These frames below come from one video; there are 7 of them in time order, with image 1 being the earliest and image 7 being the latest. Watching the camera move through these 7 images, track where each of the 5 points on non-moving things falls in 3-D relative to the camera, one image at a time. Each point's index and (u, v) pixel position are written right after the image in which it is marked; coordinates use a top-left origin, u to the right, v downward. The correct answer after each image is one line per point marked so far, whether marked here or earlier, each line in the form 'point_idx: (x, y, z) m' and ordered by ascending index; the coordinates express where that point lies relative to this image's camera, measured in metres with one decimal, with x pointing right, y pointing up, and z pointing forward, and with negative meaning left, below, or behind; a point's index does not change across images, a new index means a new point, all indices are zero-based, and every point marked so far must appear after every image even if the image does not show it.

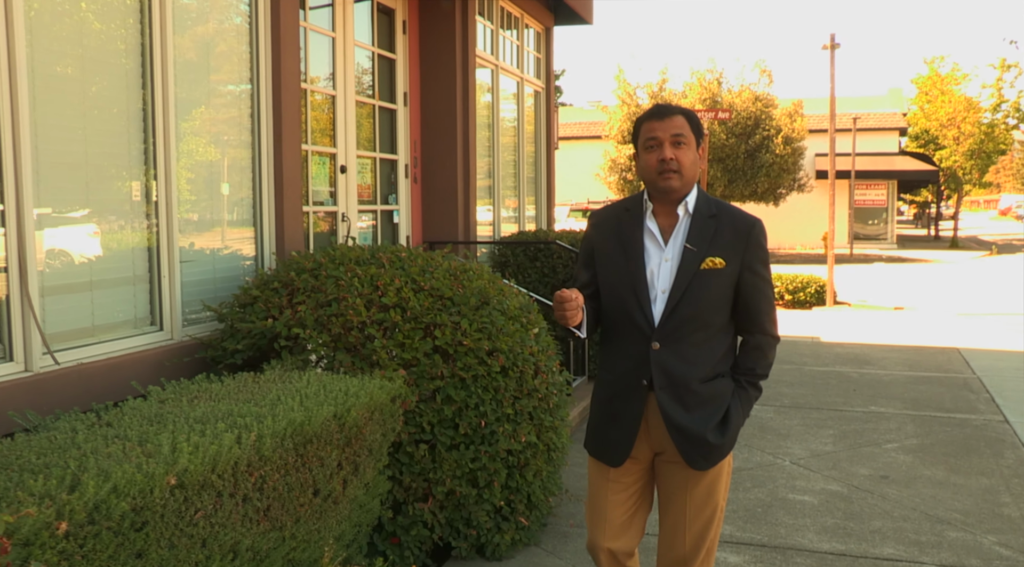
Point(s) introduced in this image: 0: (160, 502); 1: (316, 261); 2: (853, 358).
0: (-0.9, -0.6, +2.2) m
1: (-1.0, +0.1, +4.2) m
2: (+4.0, -0.9, +9.7) m
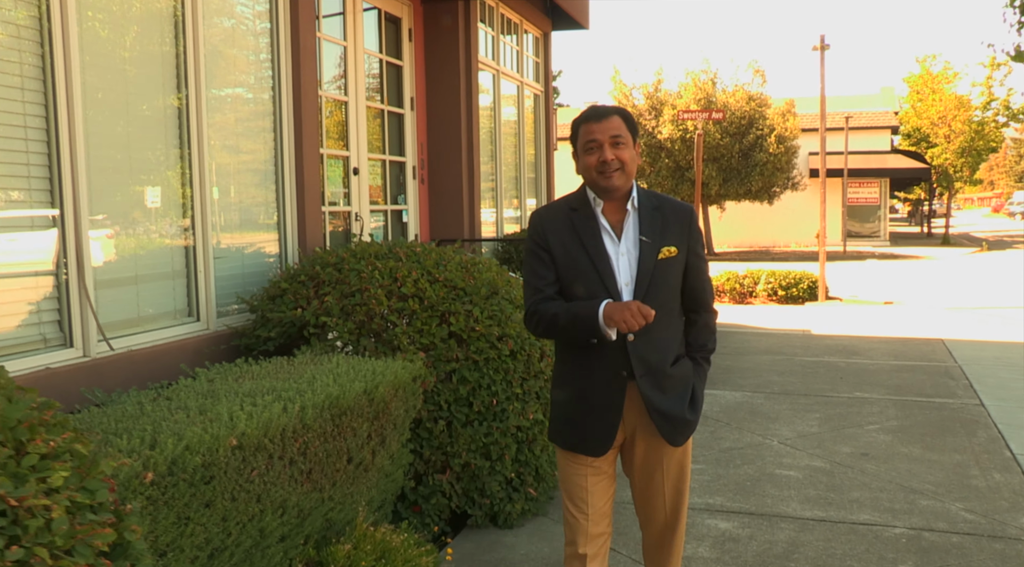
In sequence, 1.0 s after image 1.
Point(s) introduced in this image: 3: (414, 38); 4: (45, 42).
0: (-0.9, -0.5, +2.6) m
1: (-0.9, +0.2, +4.5) m
2: (+4.0, -0.8, +10.1) m
3: (-0.9, +2.3, +7.8) m
4: (-2.0, +1.0, +3.8) m
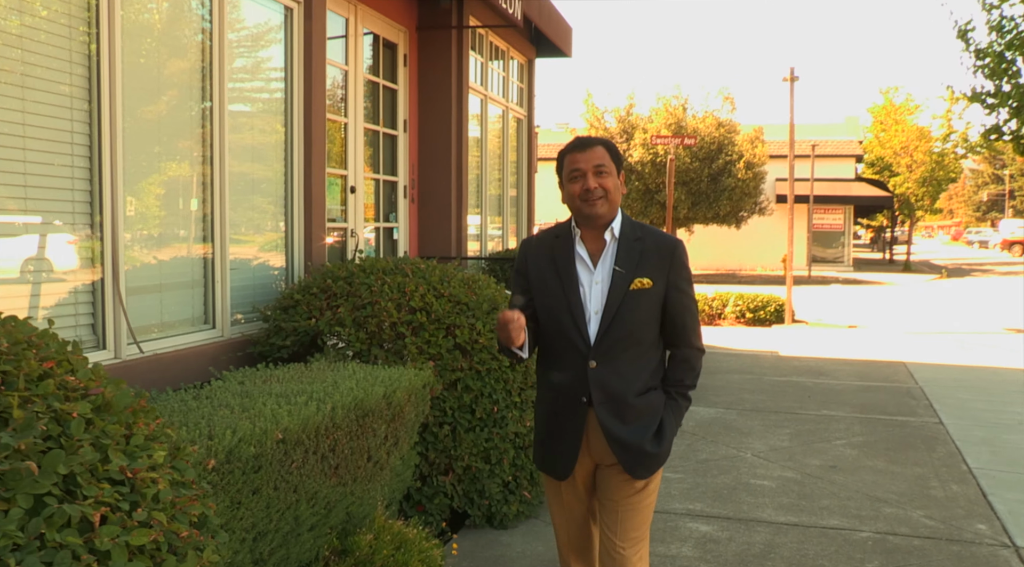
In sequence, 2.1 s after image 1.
0: (-0.8, -0.6, +2.8) m
1: (-0.9, +0.1, +4.8) m
2: (+3.7, -1.1, +10.5) m
3: (-1.0, +2.2, +8.2) m
4: (-2.0, +1.0, +4.0) m
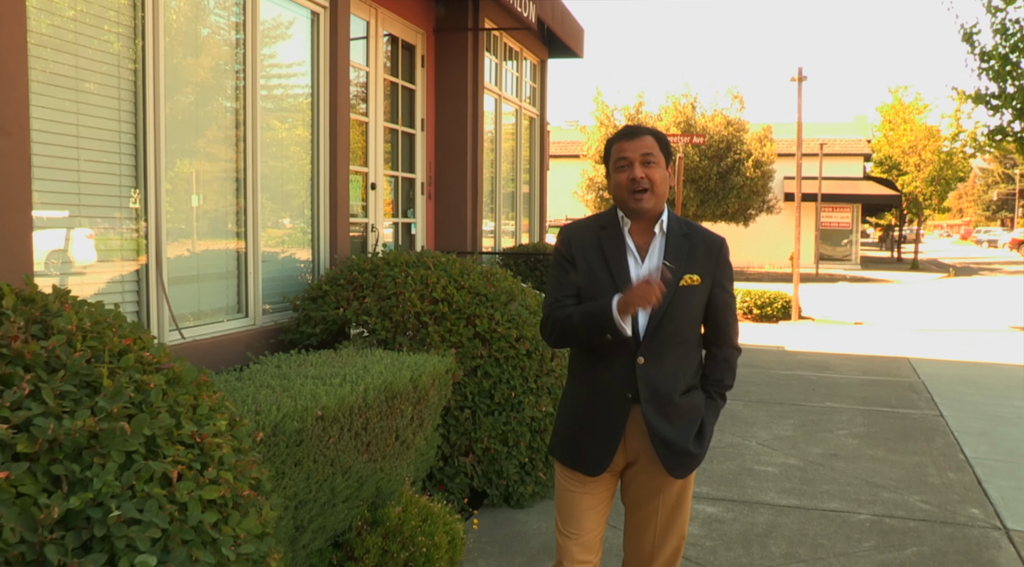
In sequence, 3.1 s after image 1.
0: (-0.7, -0.5, +3.1) m
1: (-0.8, +0.1, +5.1) m
2: (+3.9, -1.0, +10.8) m
3: (-0.9, +2.2, +8.4) m
4: (-1.9, +1.1, +4.3) m
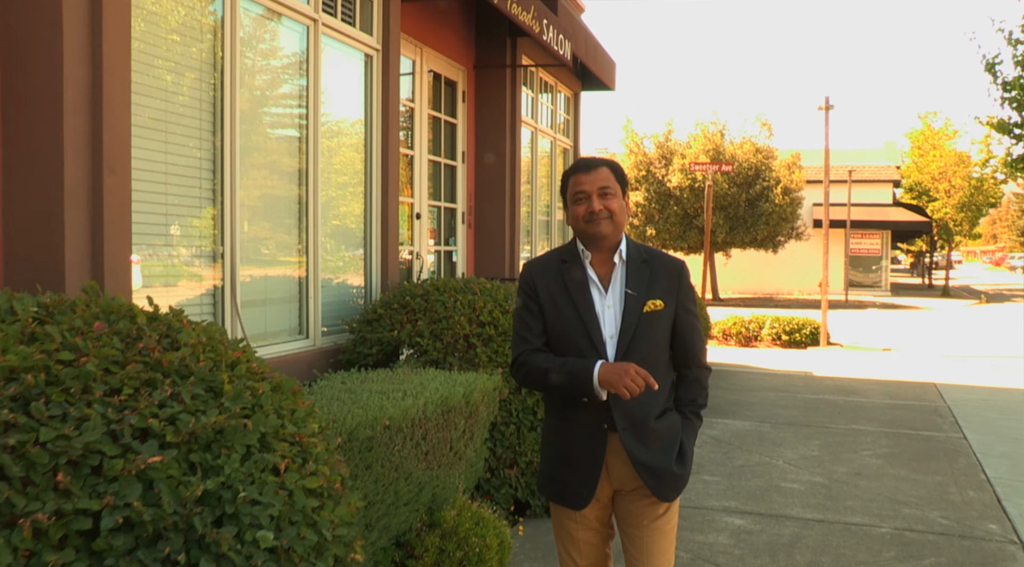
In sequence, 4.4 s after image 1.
0: (-0.5, -0.6, +3.5) m
1: (-0.6, 0.0, +5.5) m
2: (+4.3, -1.4, +11.0) m
3: (-0.5, +2.0, +8.9) m
4: (-1.7, +0.9, +4.7) m
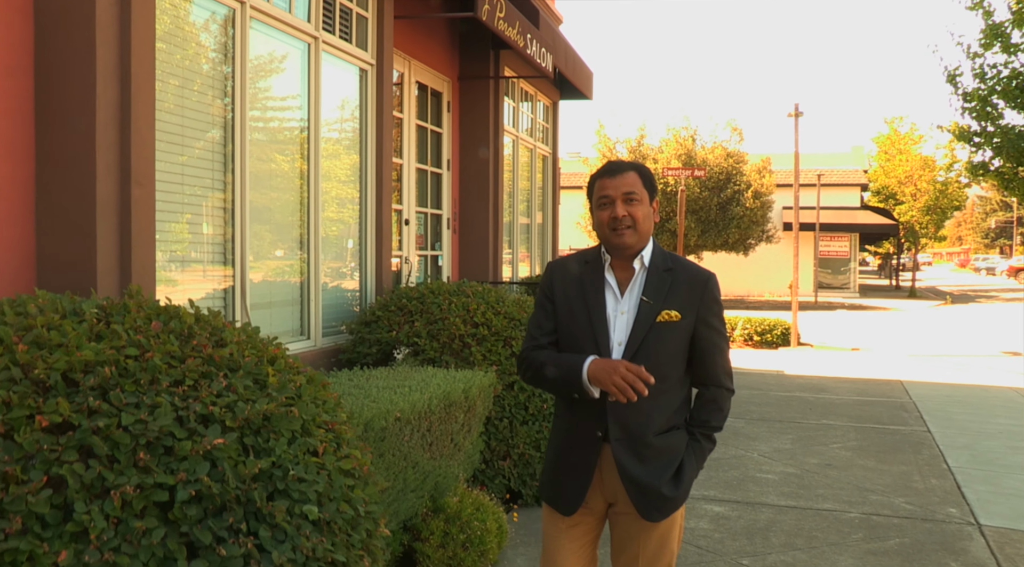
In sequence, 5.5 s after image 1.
0: (-0.5, -0.6, +3.8) m
1: (-0.6, -0.1, +5.8) m
2: (+4.1, -1.4, +11.4) m
3: (-0.7, +1.9, +9.2) m
4: (-1.7, +0.9, +5.0) m
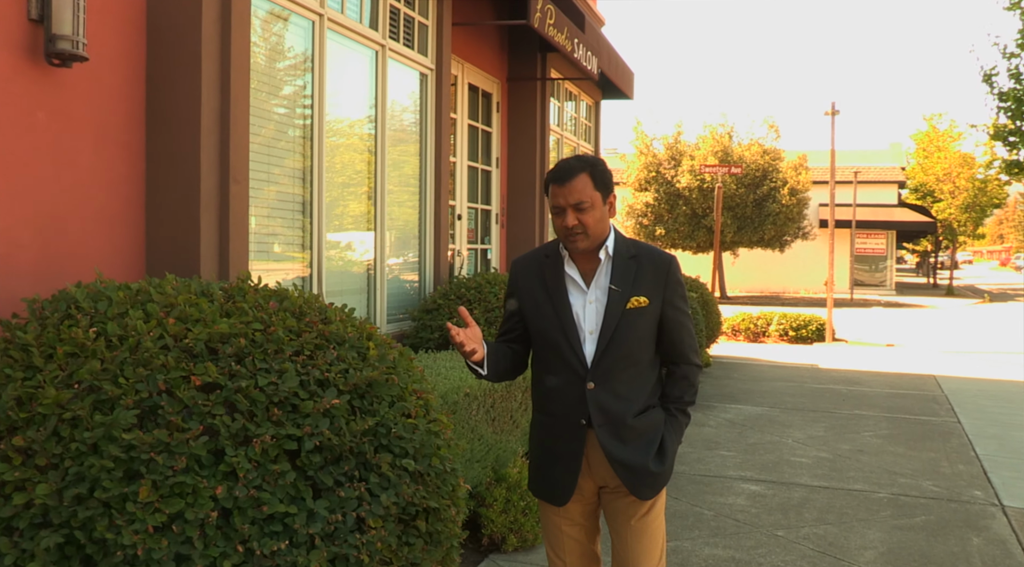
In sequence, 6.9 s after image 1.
0: (-0.3, -0.6, +4.2) m
1: (-0.3, 0.0, +6.2) m
2: (+4.7, -1.3, +11.7) m
3: (-0.1, +2.0, +9.6) m
4: (-1.3, +1.0, +5.5) m
